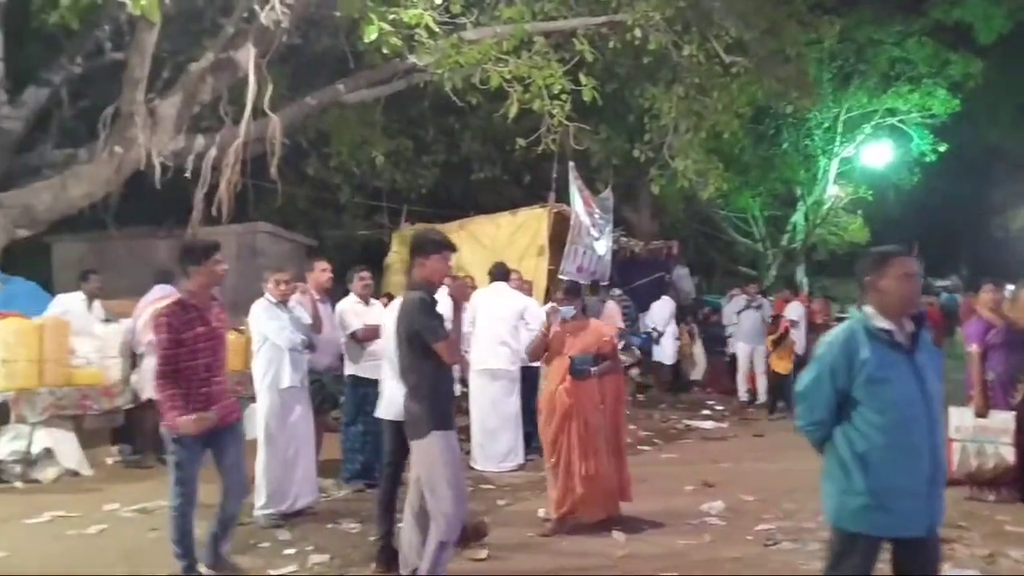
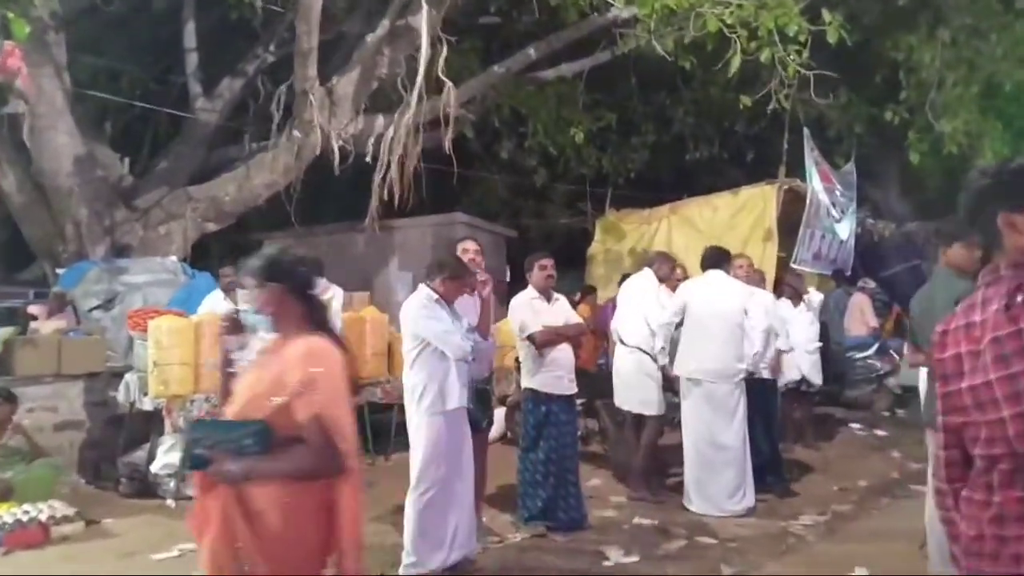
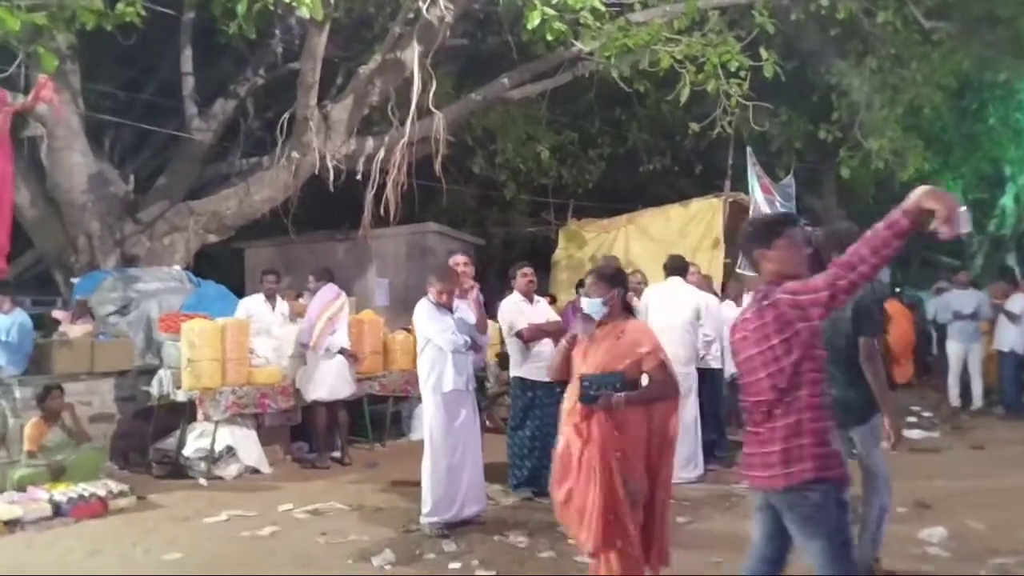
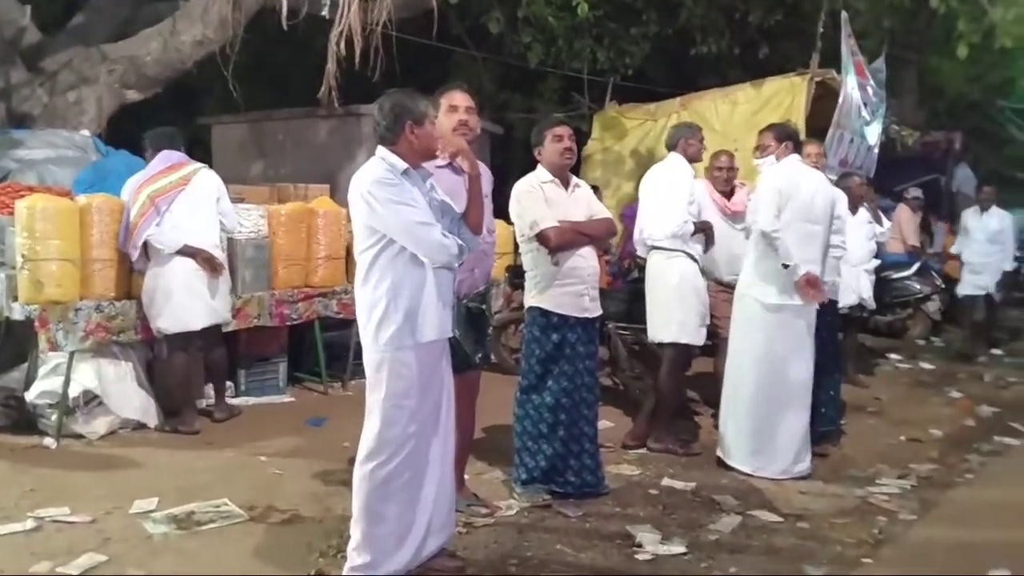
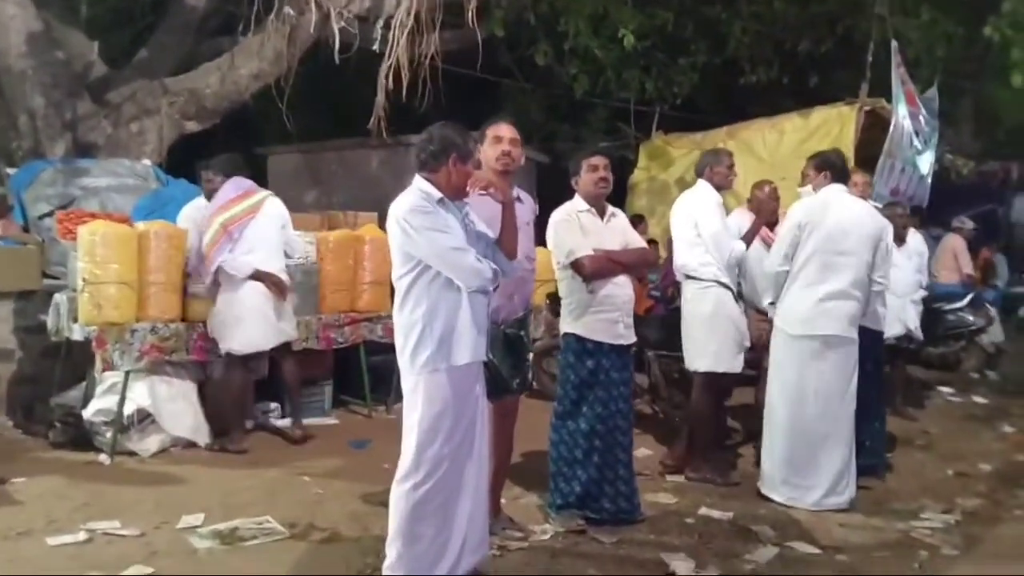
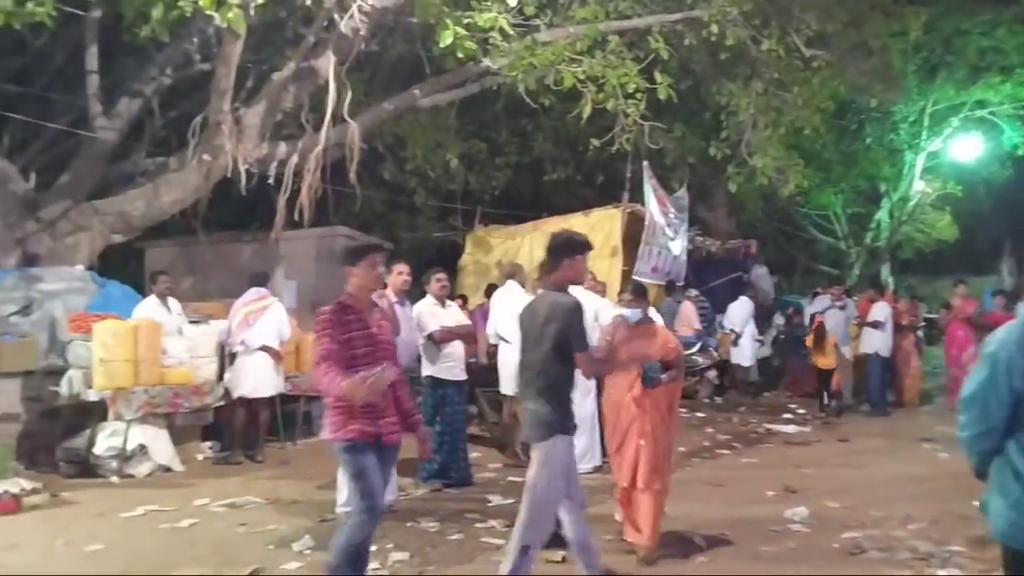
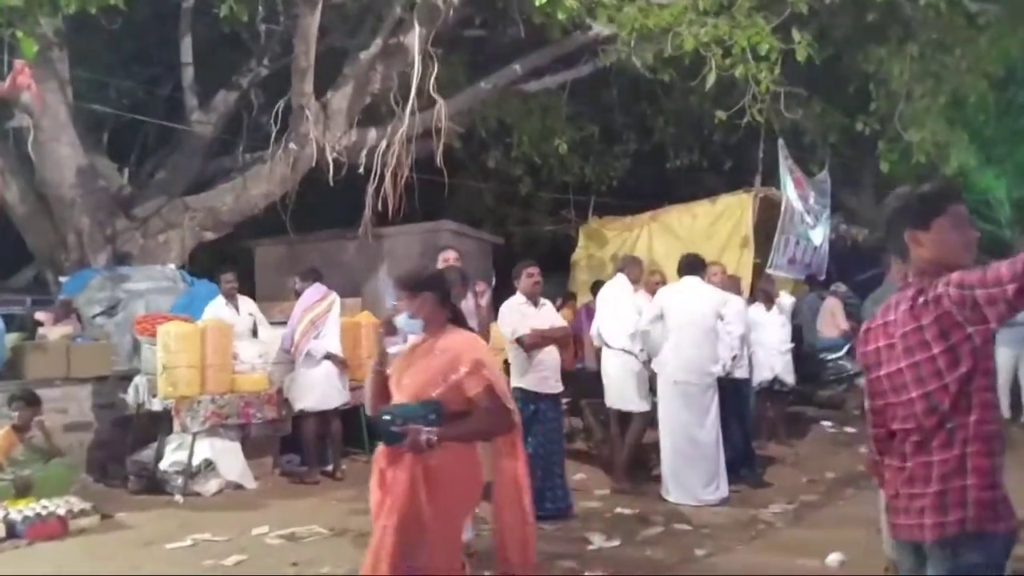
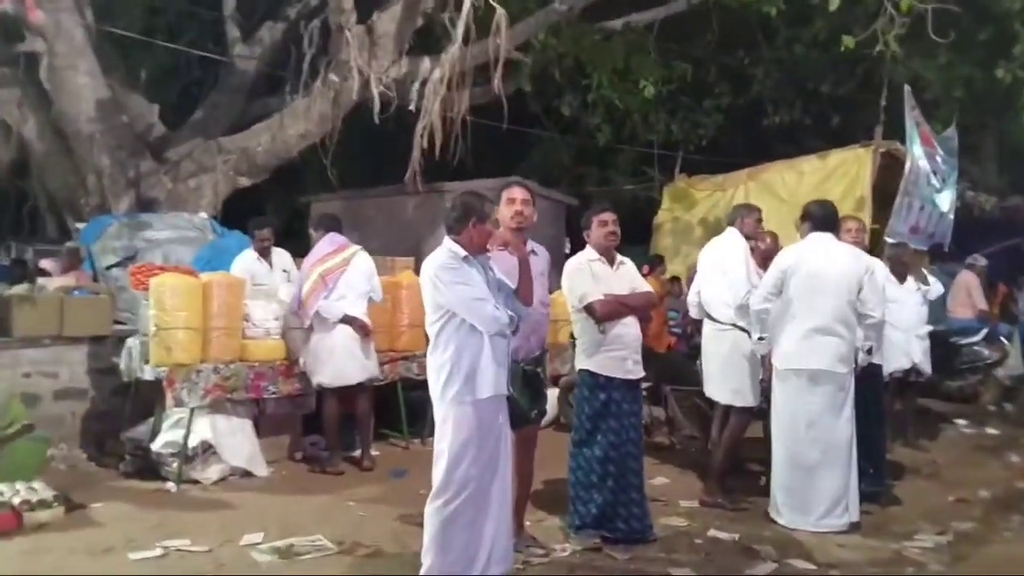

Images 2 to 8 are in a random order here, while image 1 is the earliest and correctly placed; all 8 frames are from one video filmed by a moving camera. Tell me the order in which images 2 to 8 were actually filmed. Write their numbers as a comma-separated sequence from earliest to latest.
6, 3, 7, 2, 8, 5, 4
